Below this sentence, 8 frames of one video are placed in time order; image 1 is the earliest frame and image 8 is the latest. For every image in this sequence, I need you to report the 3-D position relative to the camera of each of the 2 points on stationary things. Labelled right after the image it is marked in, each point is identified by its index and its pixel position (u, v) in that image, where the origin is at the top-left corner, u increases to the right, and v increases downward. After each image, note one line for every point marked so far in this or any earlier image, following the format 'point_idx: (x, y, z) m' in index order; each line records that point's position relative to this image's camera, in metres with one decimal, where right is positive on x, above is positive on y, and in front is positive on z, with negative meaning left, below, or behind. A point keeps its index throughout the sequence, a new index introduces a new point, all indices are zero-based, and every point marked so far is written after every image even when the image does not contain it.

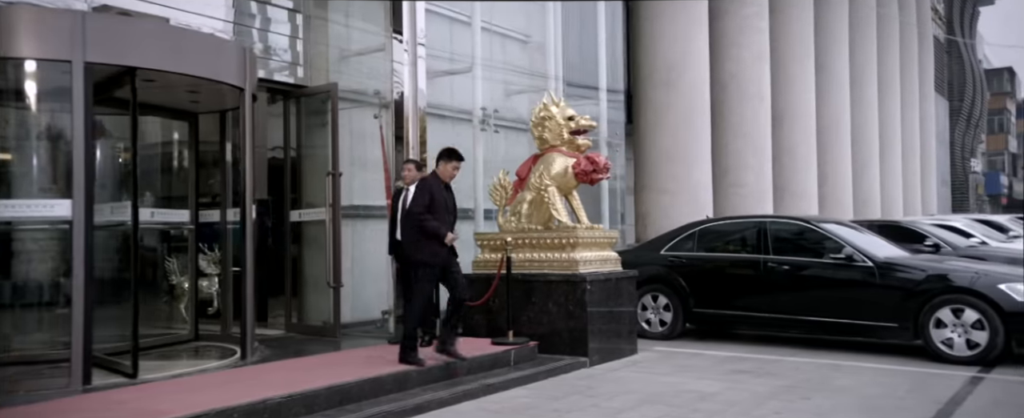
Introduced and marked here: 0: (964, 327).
0: (+3.9, -1.0, +7.6) m
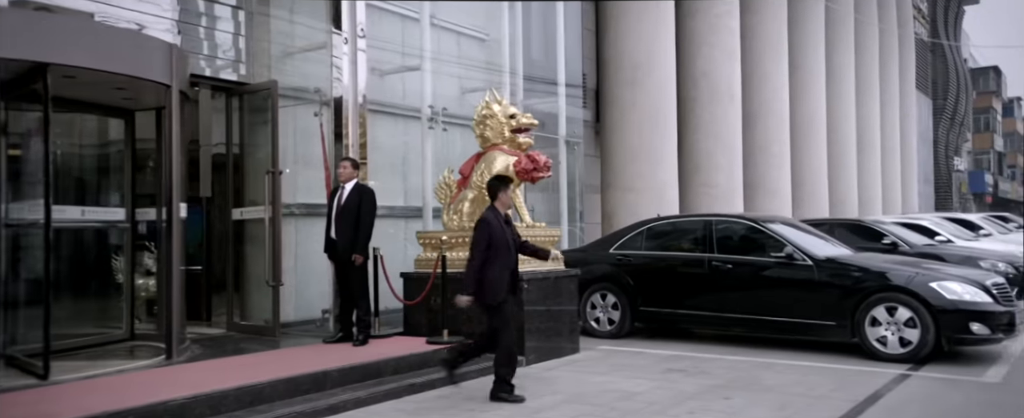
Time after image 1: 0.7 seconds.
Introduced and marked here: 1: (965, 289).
0: (+3.4, -1.0, +7.6) m
1: (+3.8, -0.7, +7.5) m
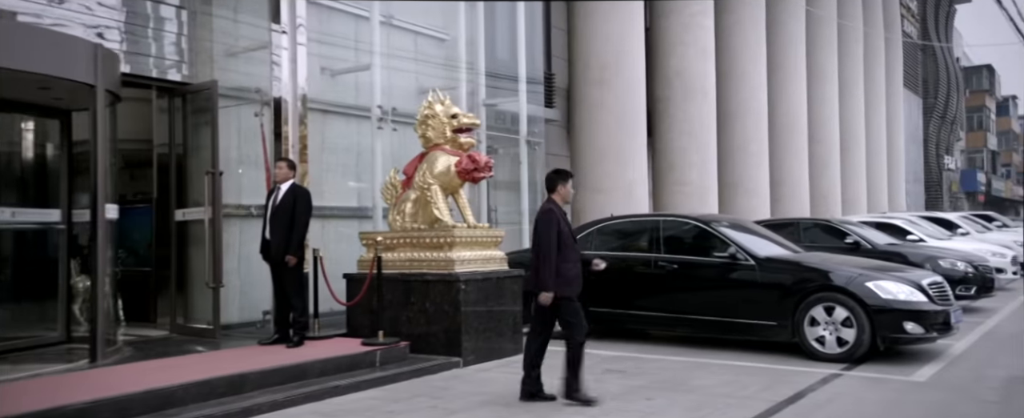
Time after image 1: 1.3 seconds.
0: (+2.8, -1.0, +7.7) m
1: (+3.3, -0.7, +7.5) m
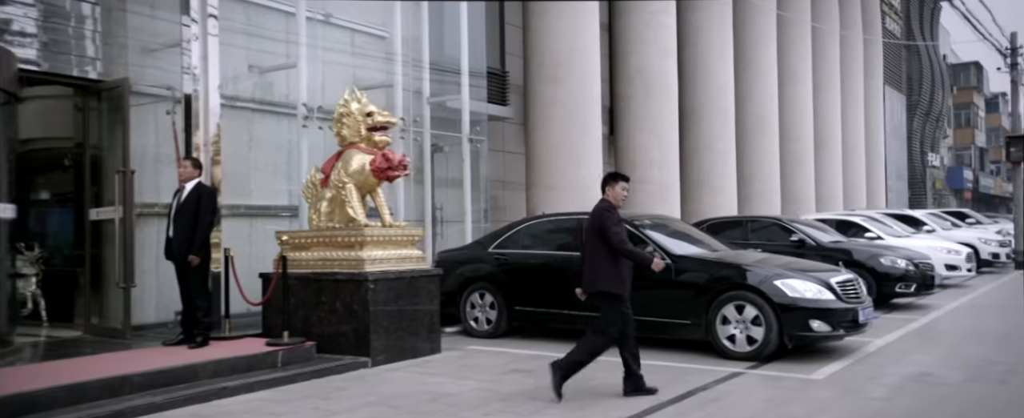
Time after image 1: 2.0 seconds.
0: (+2.0, -1.0, +7.7) m
1: (+2.5, -0.7, +7.5) m
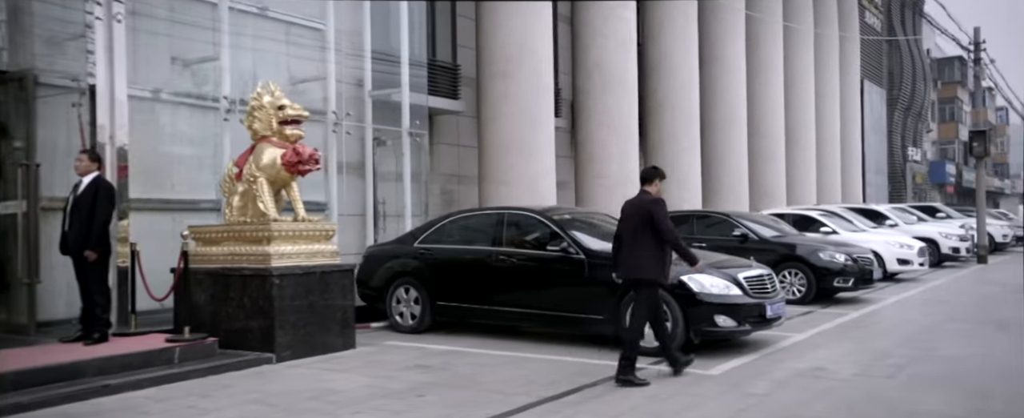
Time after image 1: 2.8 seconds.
0: (+1.2, -1.0, +7.7) m
1: (+1.7, -0.6, +7.5) m
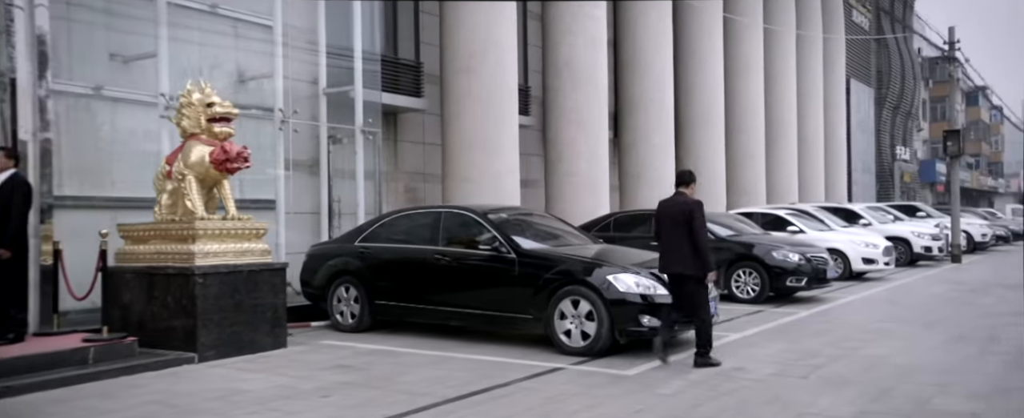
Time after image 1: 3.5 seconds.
0: (+0.6, -1.0, +7.7) m
1: (+1.1, -0.6, +7.5) m
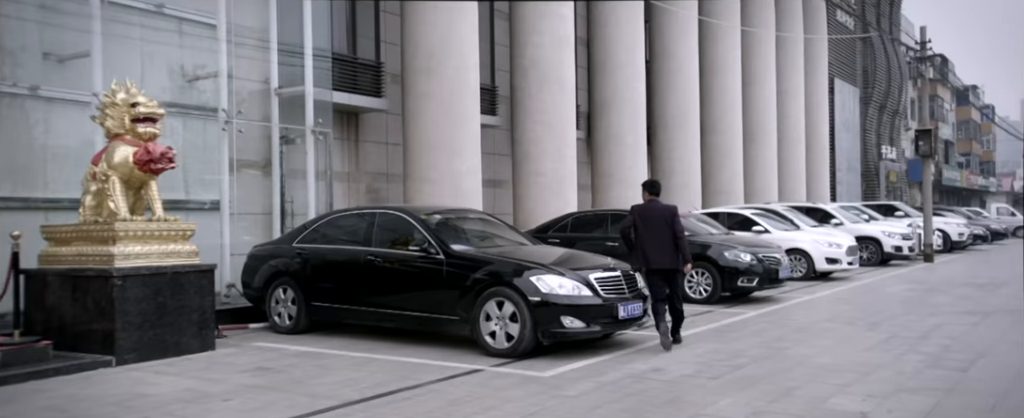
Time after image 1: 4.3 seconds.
0: (-0.1, -1.0, +7.6) m
1: (+0.4, -0.6, +7.5) m
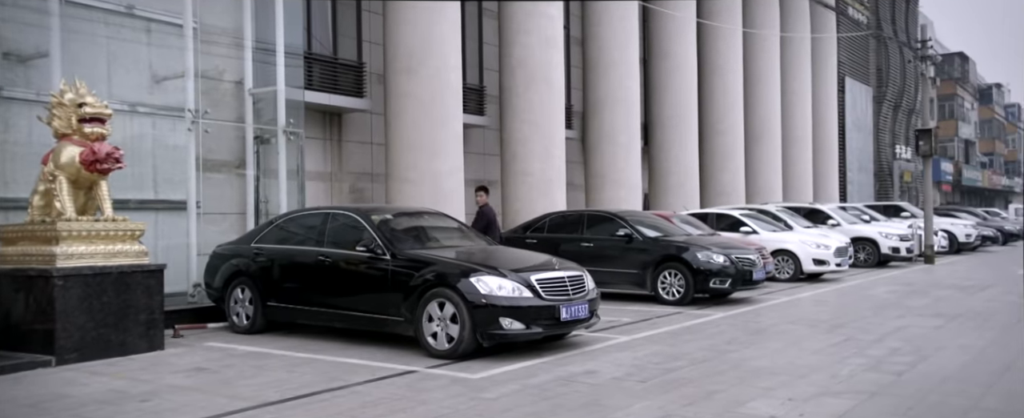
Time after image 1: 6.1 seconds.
0: (-0.6, -1.0, +7.6) m
1: (-0.1, -0.7, +7.5) m
